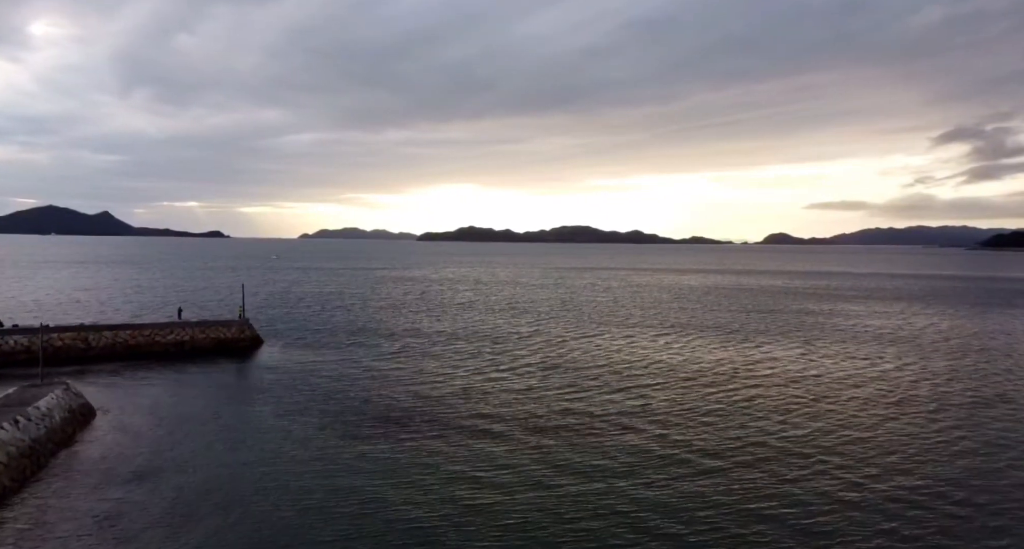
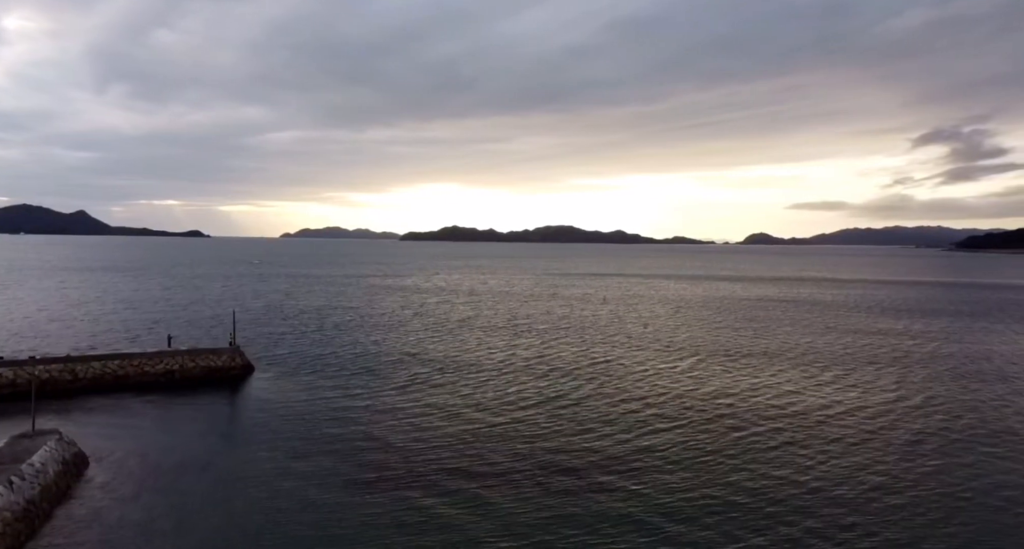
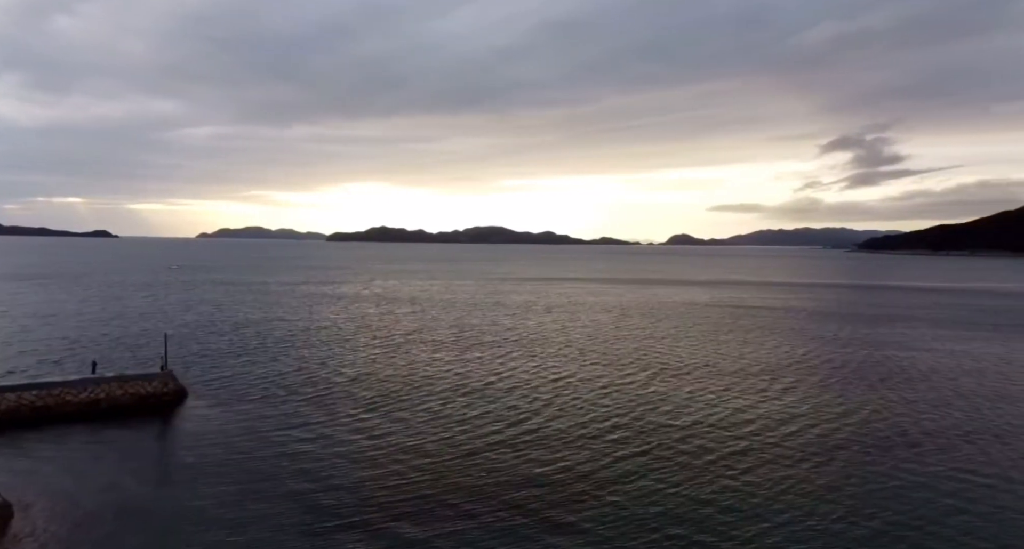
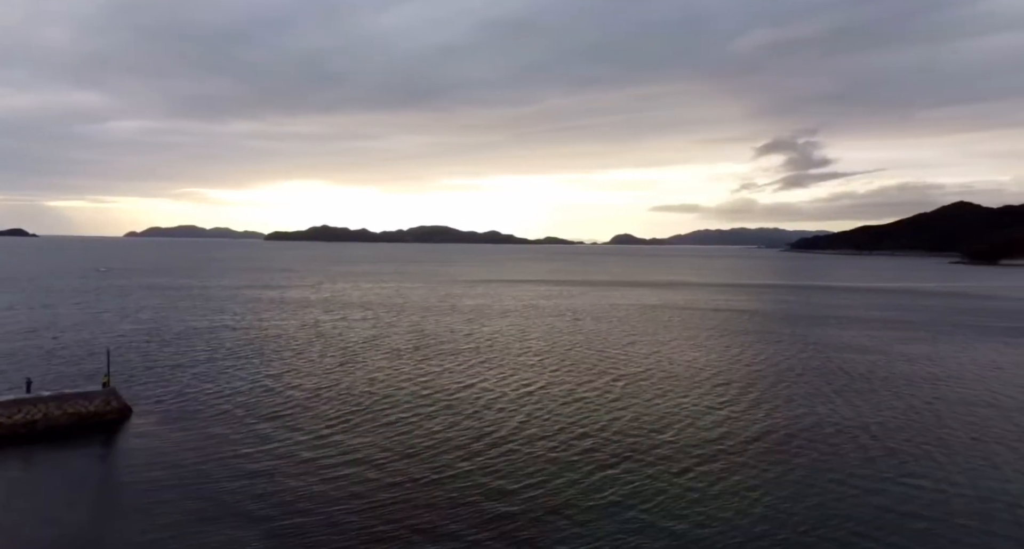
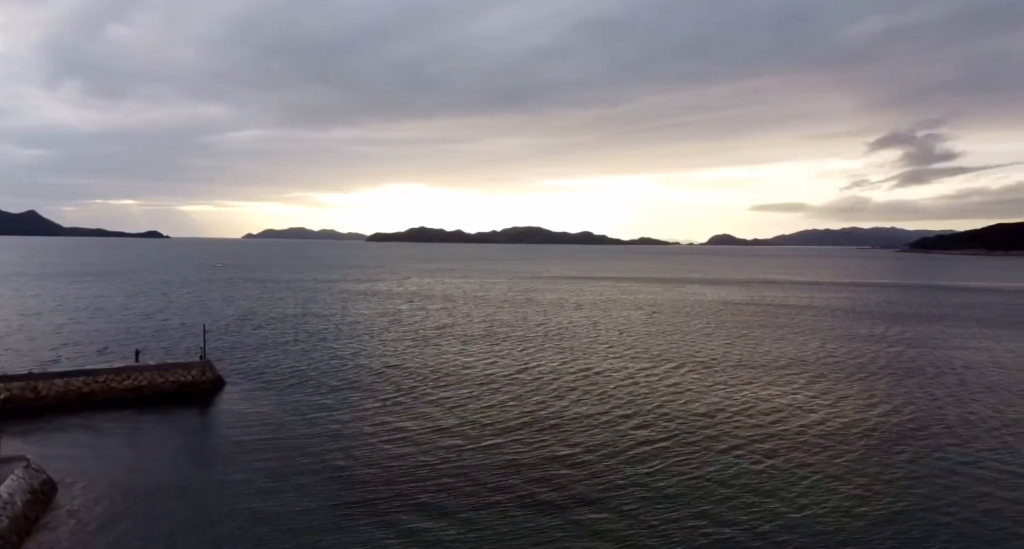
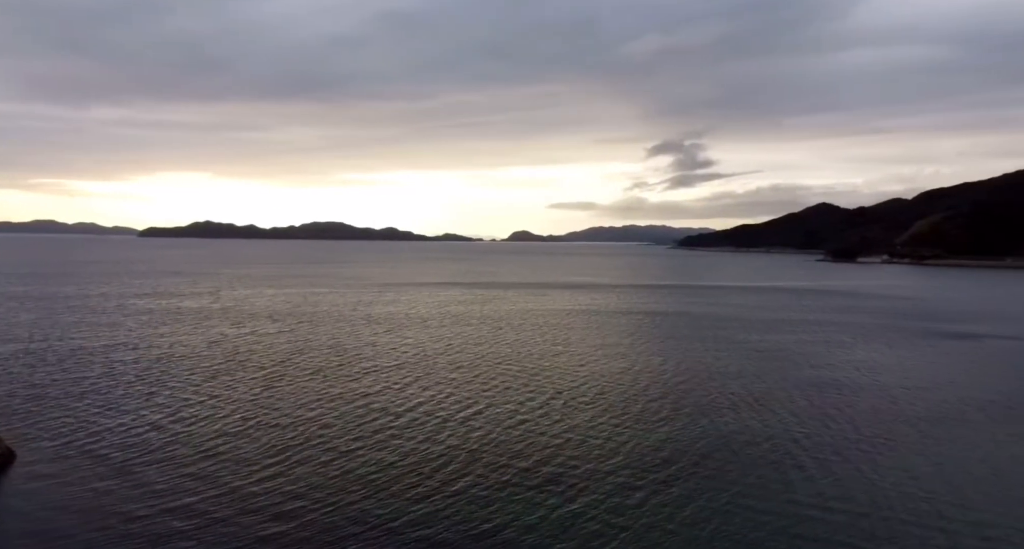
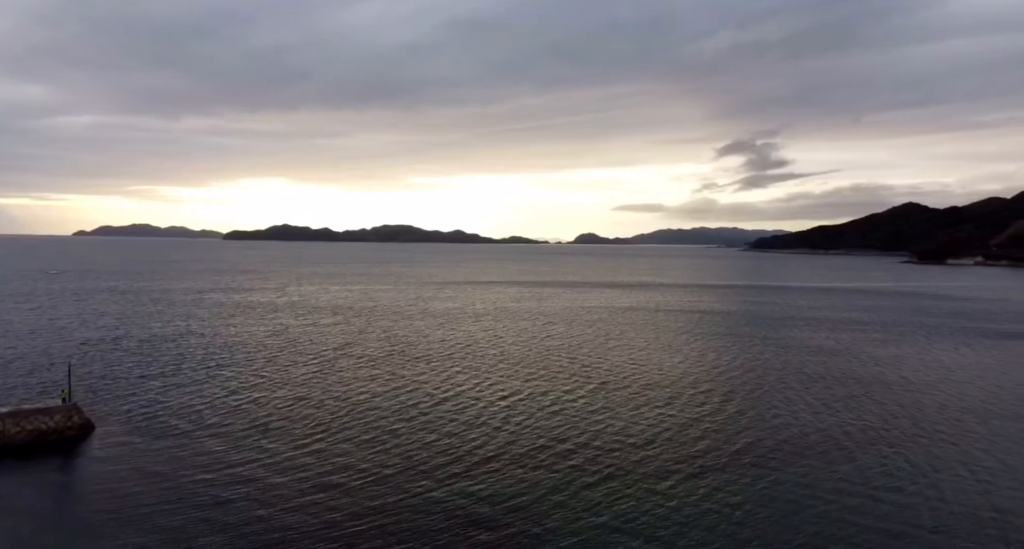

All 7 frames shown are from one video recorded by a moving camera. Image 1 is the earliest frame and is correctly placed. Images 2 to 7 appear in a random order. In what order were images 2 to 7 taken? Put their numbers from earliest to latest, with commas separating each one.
2, 5, 3, 4, 7, 6
